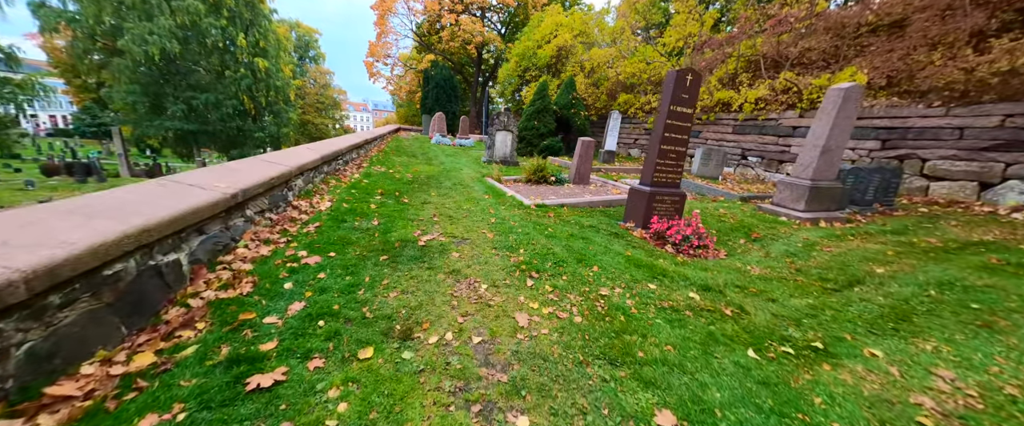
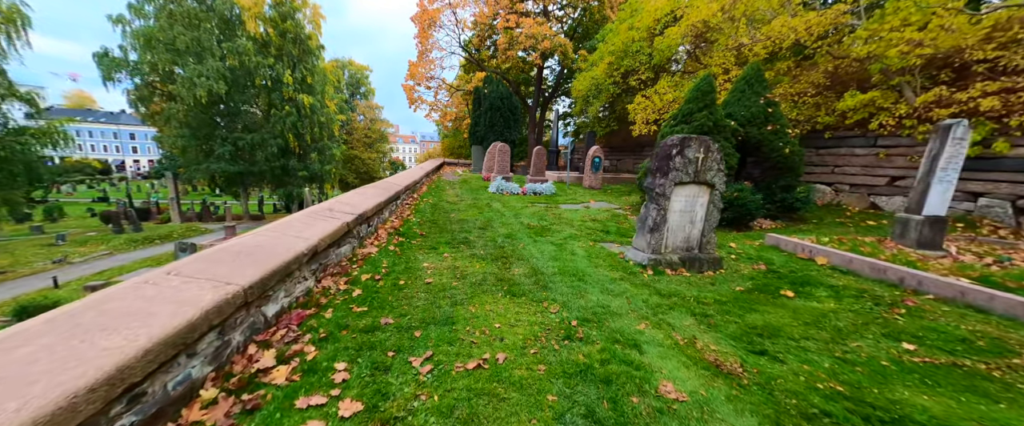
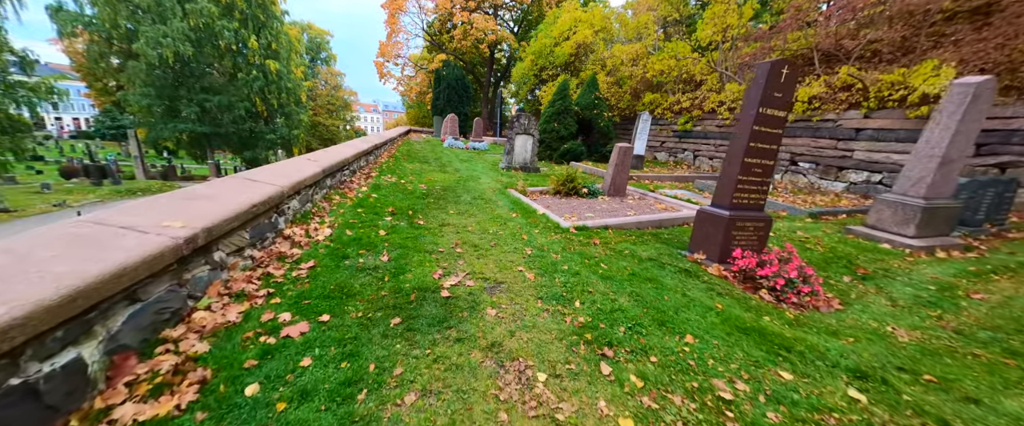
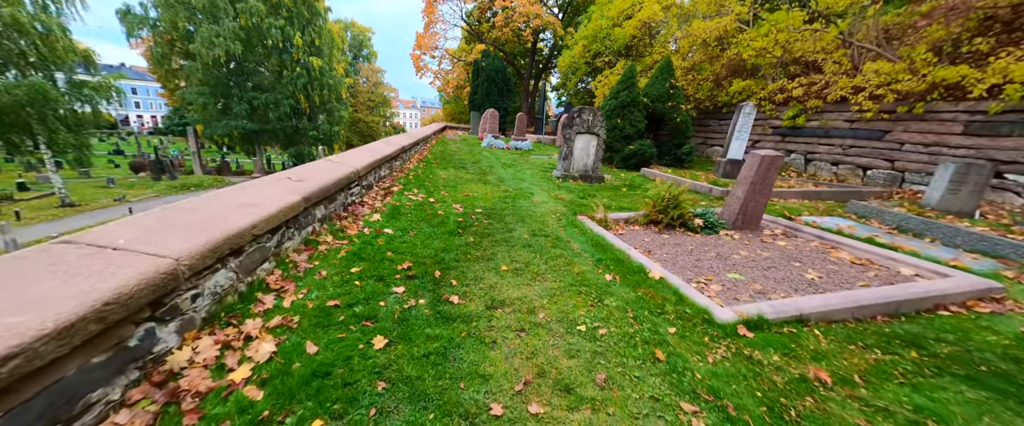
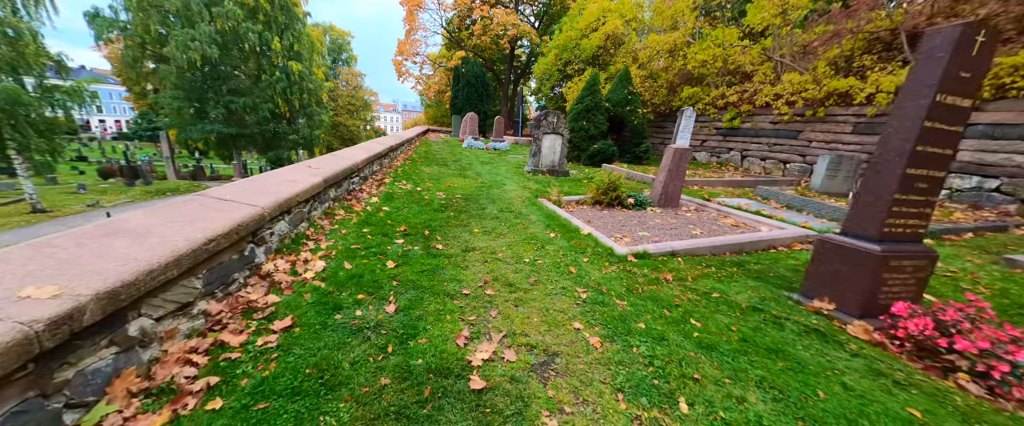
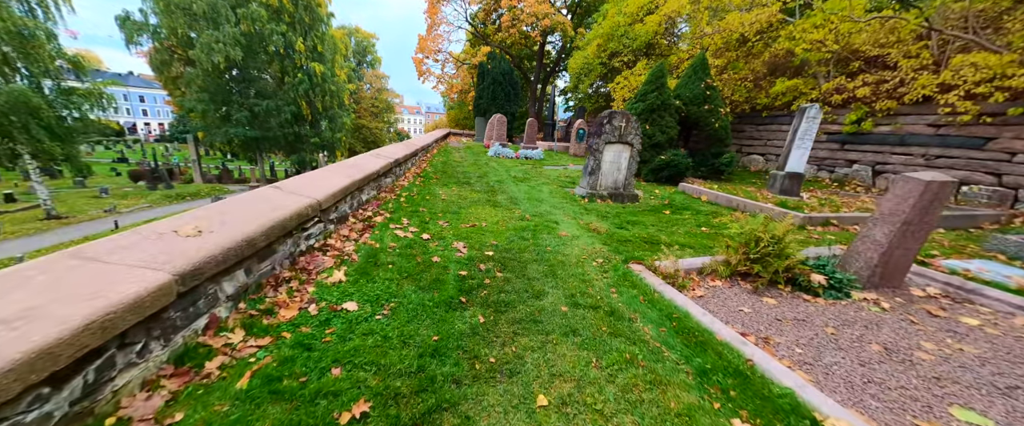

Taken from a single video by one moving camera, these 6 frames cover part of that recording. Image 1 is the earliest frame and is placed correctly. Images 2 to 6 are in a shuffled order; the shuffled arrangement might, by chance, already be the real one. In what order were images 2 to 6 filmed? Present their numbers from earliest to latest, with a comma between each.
3, 5, 4, 6, 2
